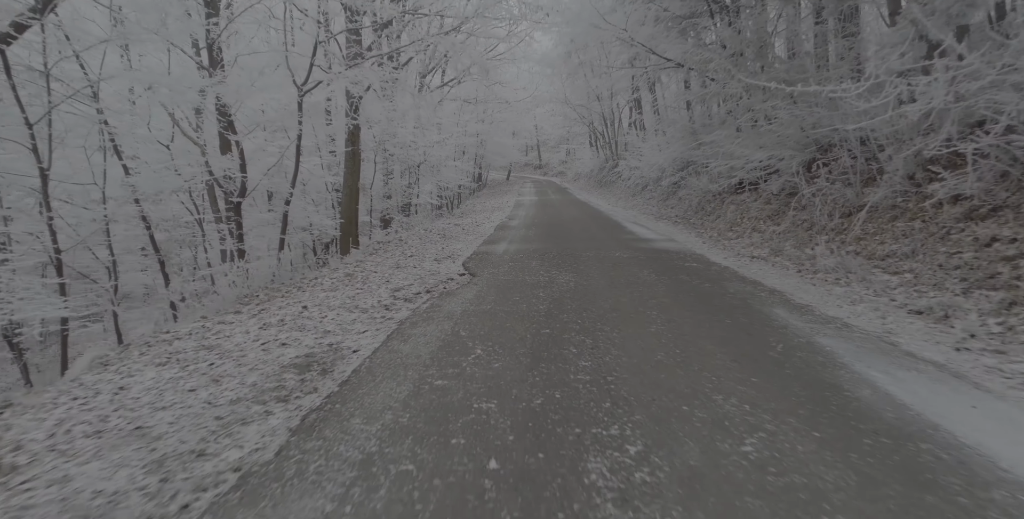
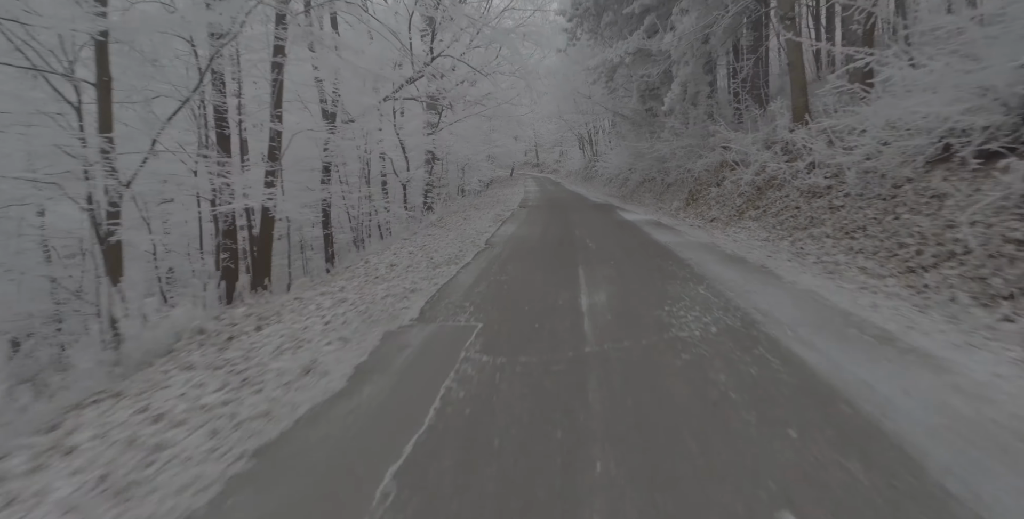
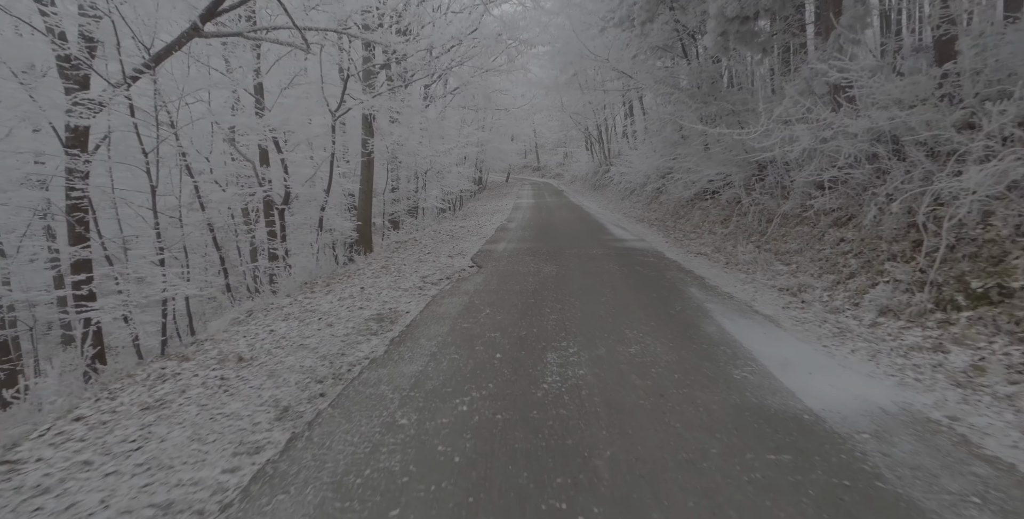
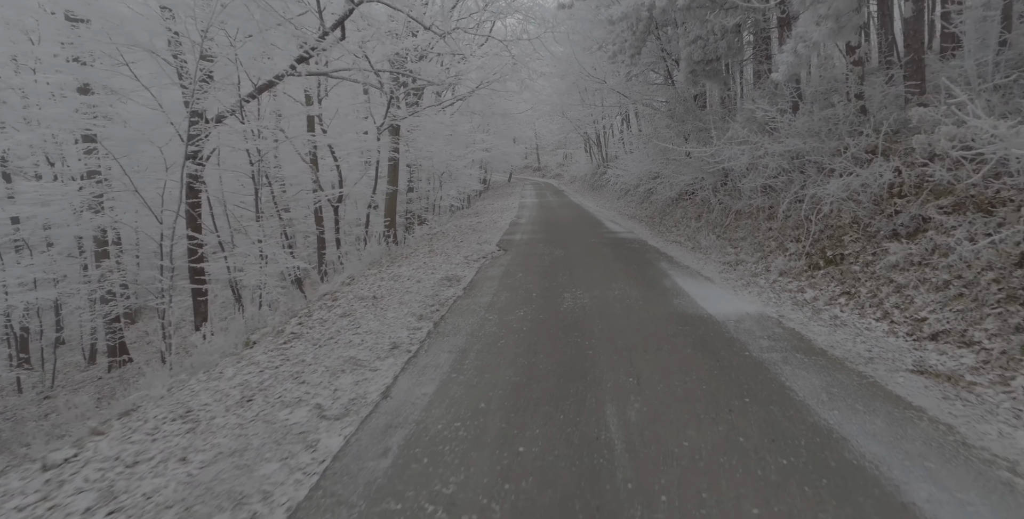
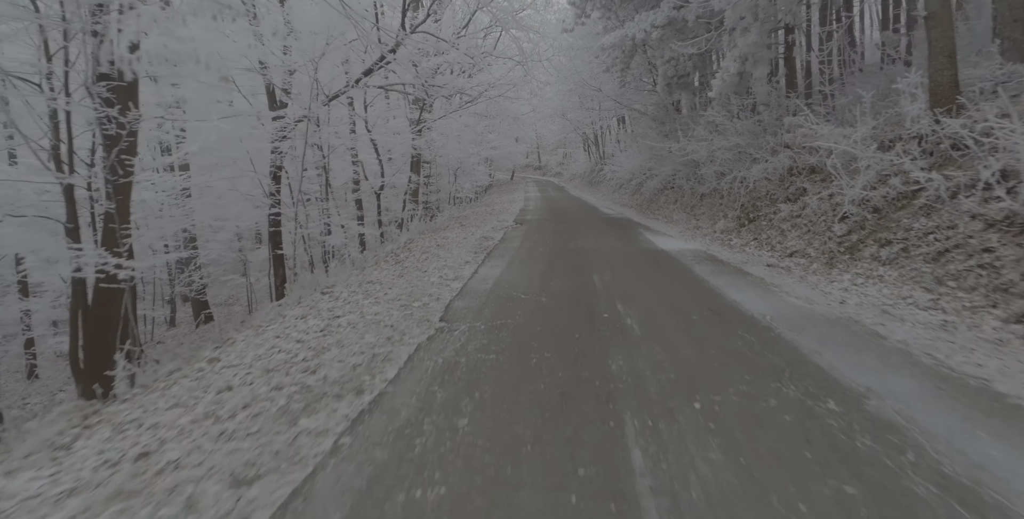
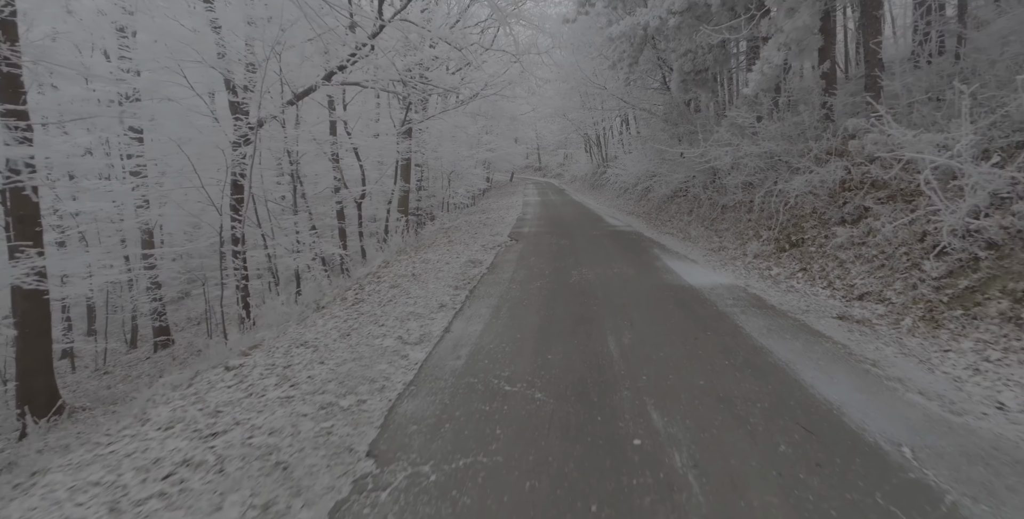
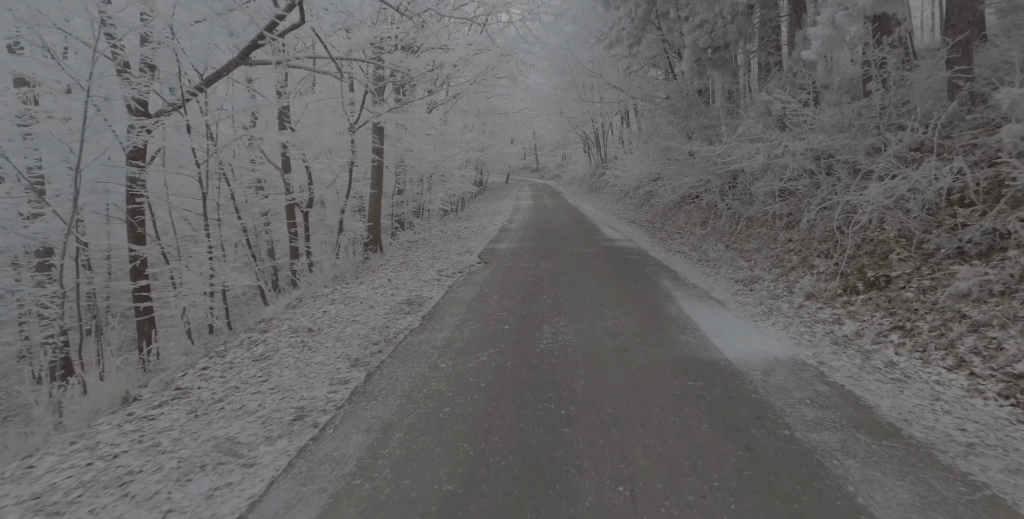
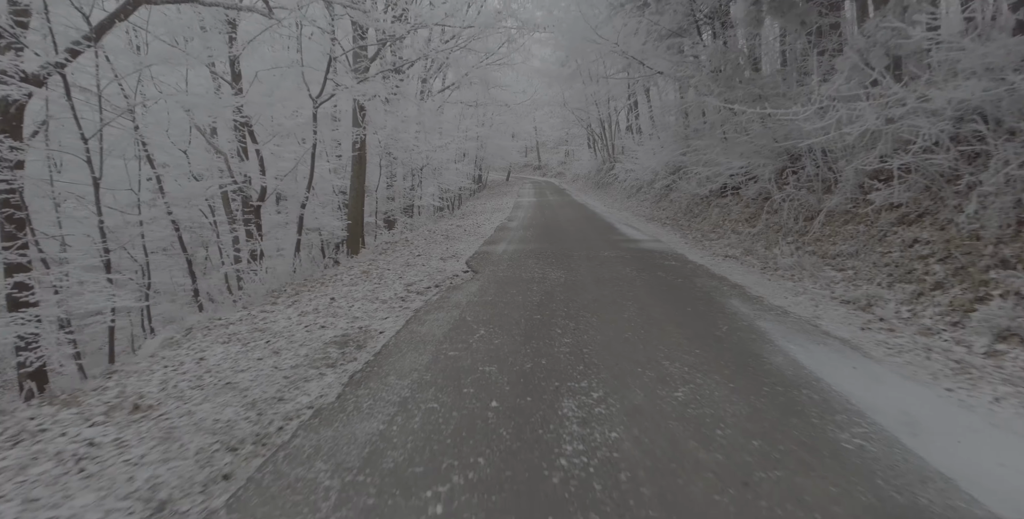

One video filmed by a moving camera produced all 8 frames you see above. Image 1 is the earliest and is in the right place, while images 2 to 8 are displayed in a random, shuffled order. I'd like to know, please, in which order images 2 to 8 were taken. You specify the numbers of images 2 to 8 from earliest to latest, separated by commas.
8, 3, 7, 4, 6, 5, 2
